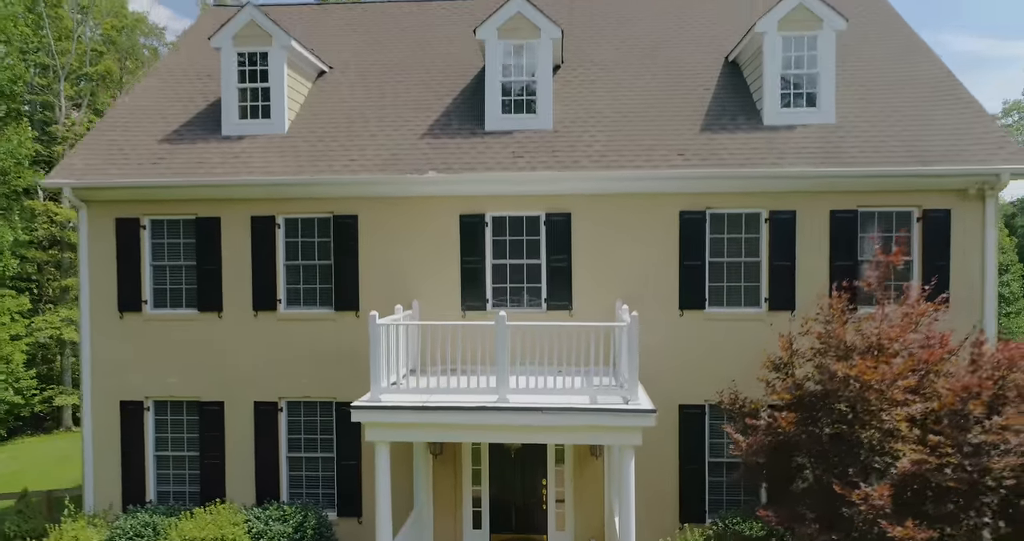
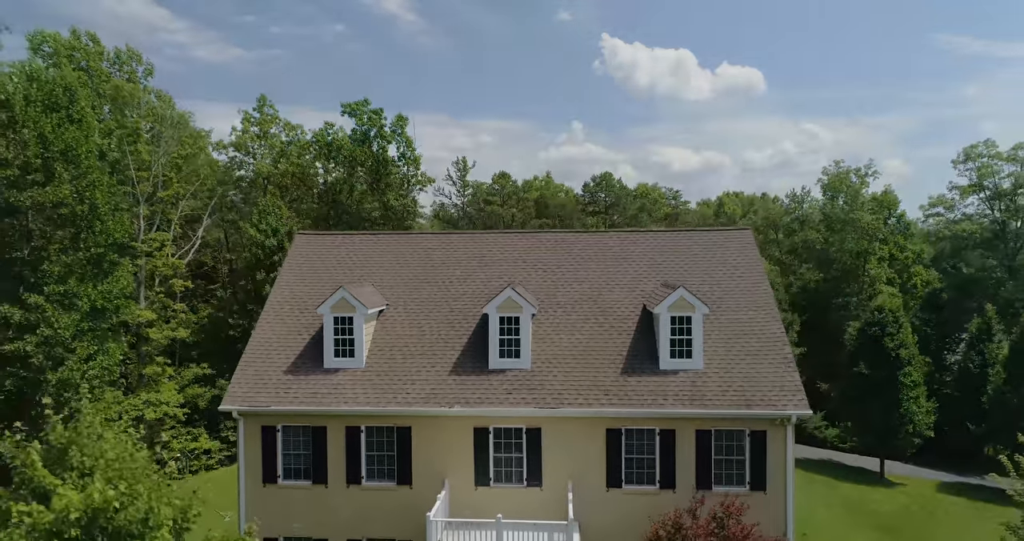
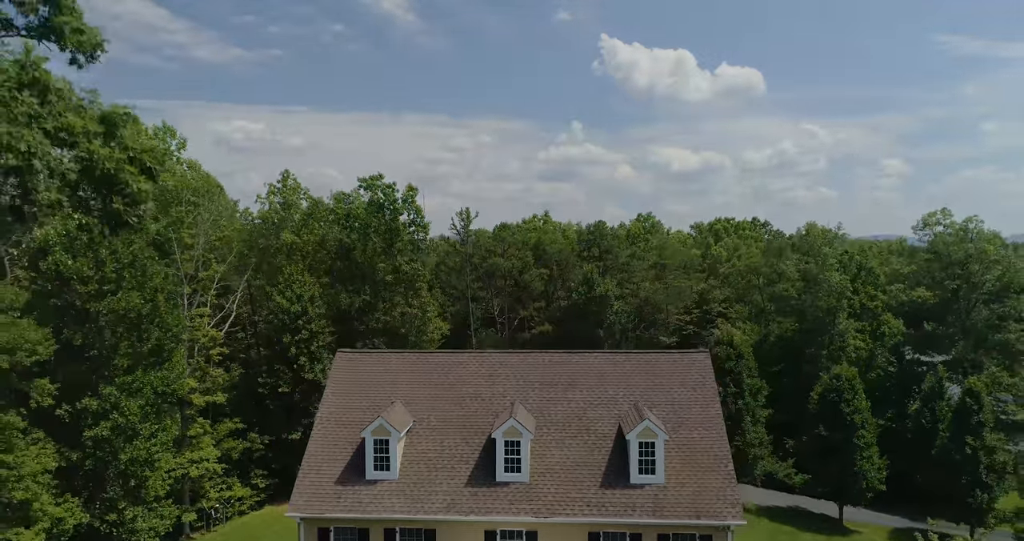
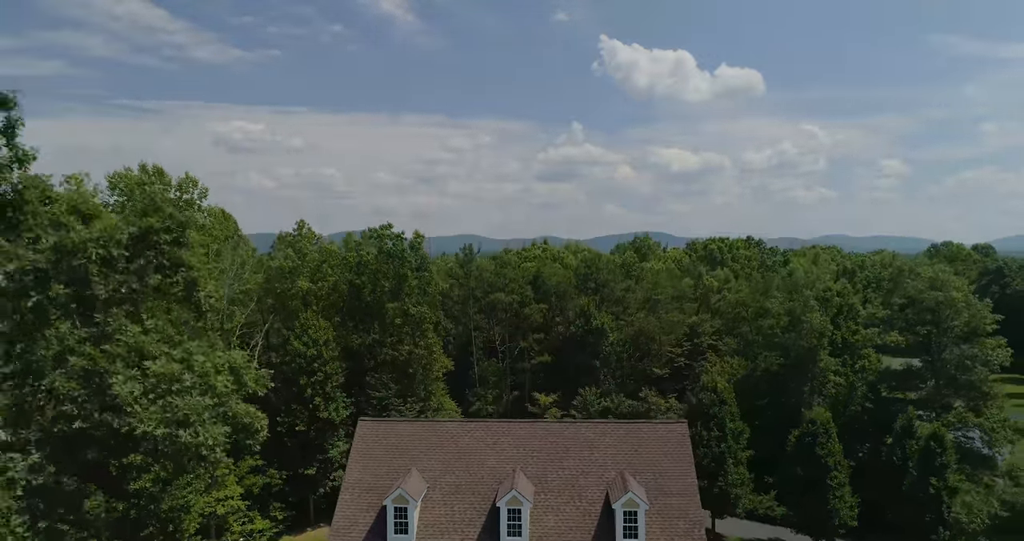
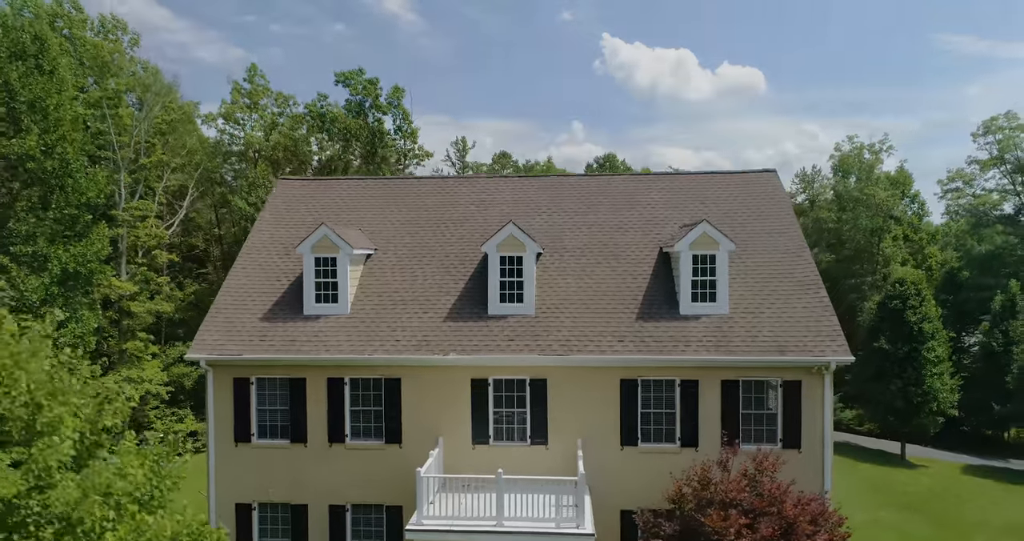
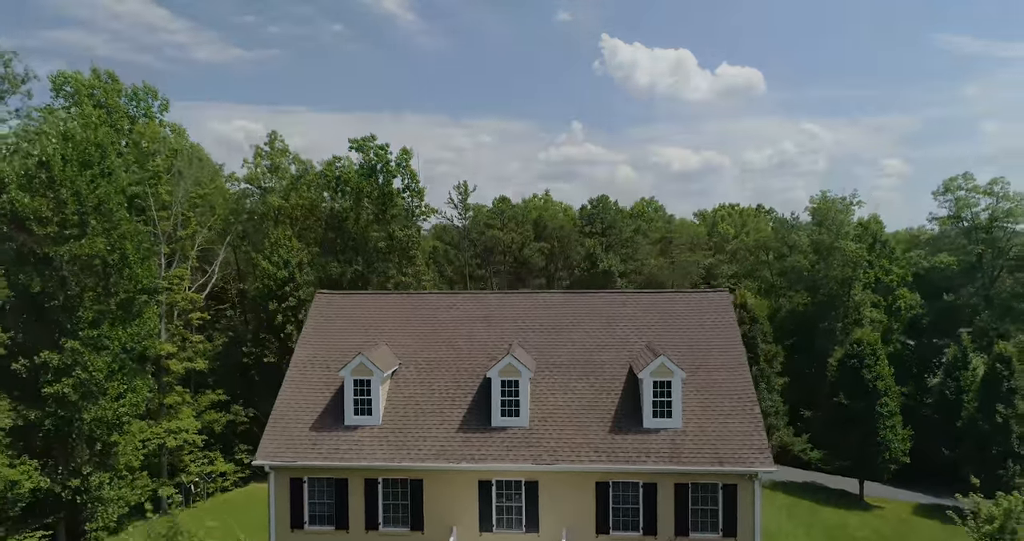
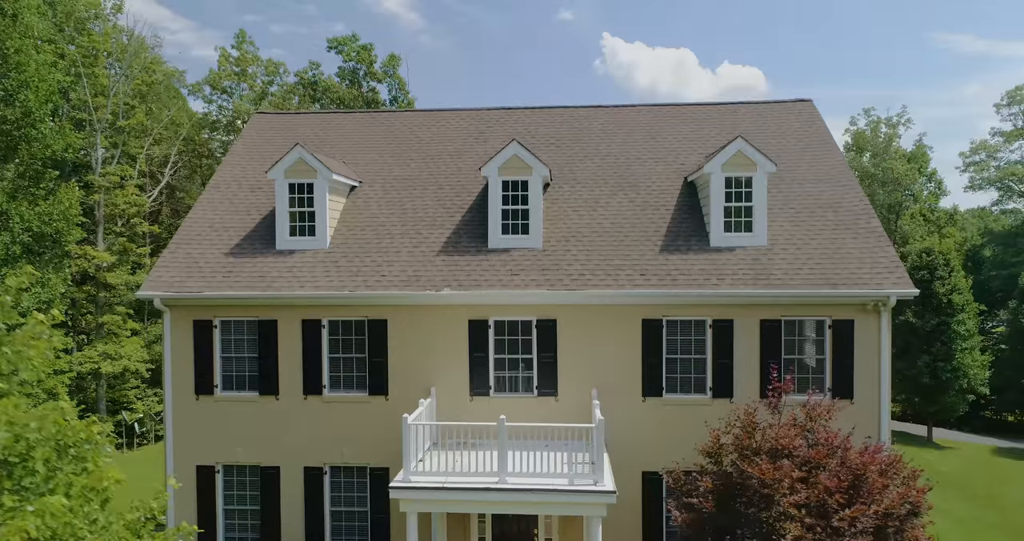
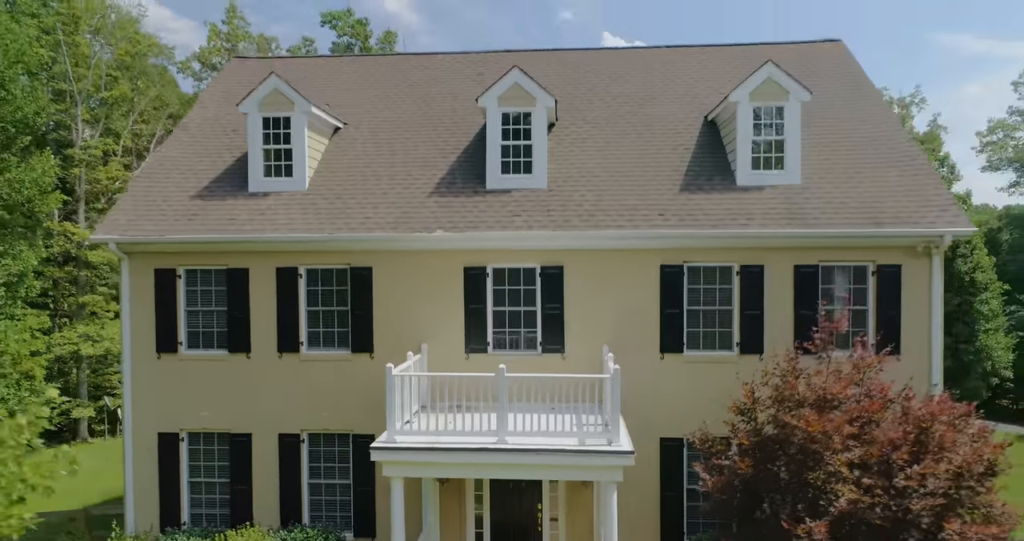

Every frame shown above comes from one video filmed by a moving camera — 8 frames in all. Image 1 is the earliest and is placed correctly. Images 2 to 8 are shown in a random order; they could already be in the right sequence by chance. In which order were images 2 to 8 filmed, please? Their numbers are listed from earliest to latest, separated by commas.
8, 7, 5, 2, 6, 3, 4
